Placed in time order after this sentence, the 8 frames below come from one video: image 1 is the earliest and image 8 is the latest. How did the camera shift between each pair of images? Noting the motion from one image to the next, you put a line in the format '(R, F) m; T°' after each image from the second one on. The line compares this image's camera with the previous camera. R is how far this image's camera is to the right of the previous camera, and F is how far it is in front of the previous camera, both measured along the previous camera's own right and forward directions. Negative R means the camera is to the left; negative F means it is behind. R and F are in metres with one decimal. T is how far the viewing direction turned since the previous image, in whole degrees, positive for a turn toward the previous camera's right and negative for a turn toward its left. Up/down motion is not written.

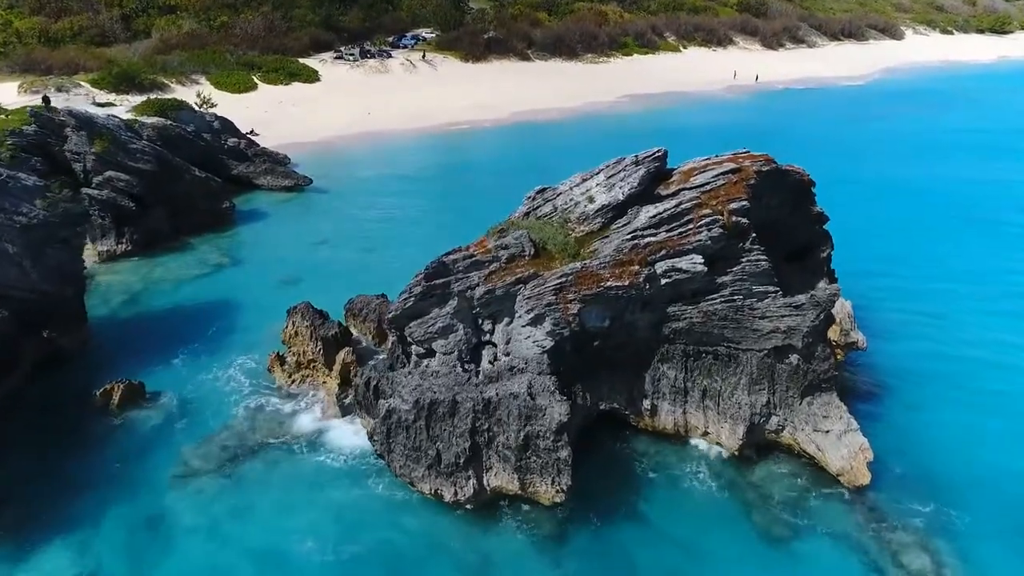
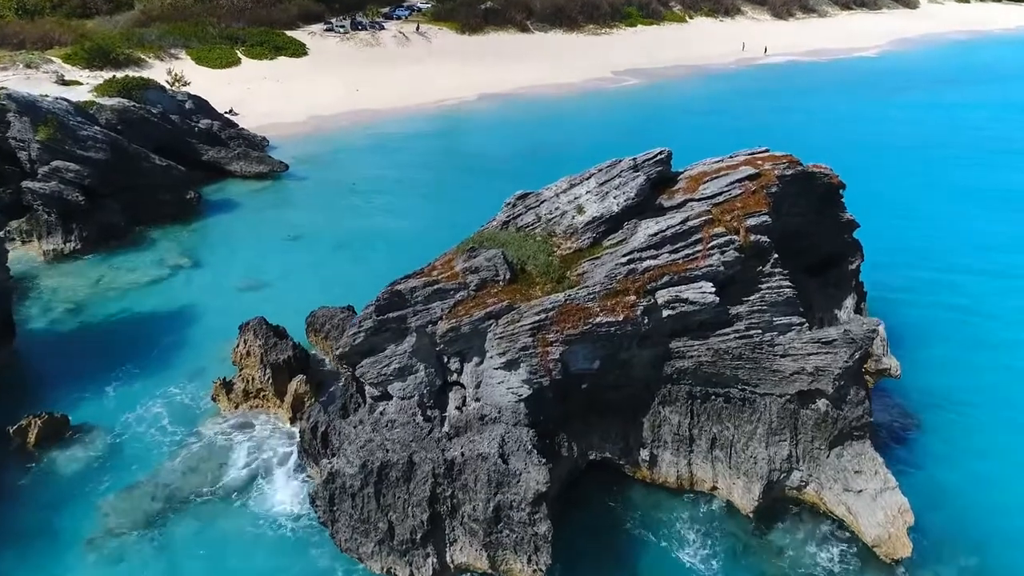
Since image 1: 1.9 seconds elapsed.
(+0.8, +3.6) m; 0°
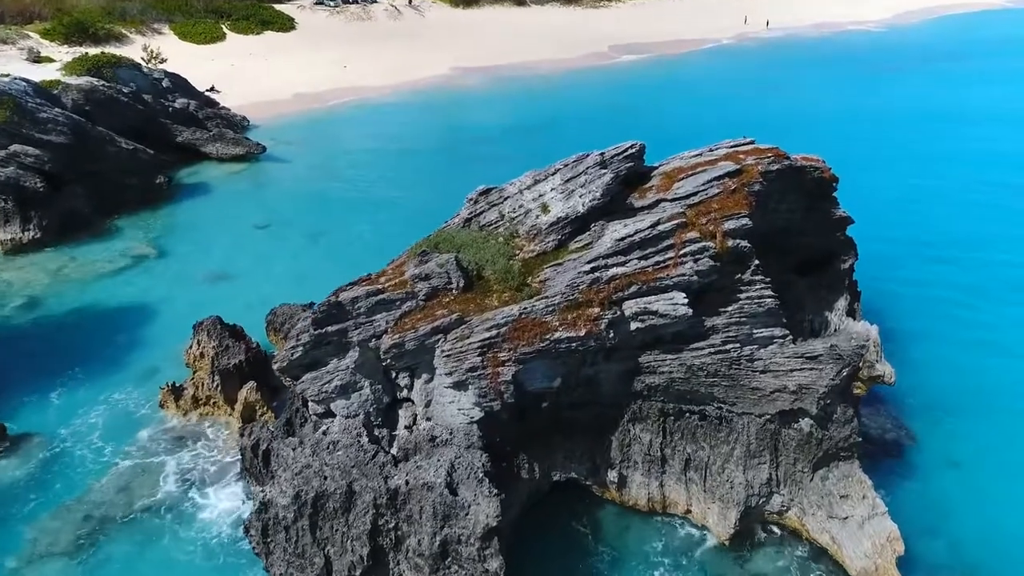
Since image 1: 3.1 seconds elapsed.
(+1.1, +1.6) m; 0°
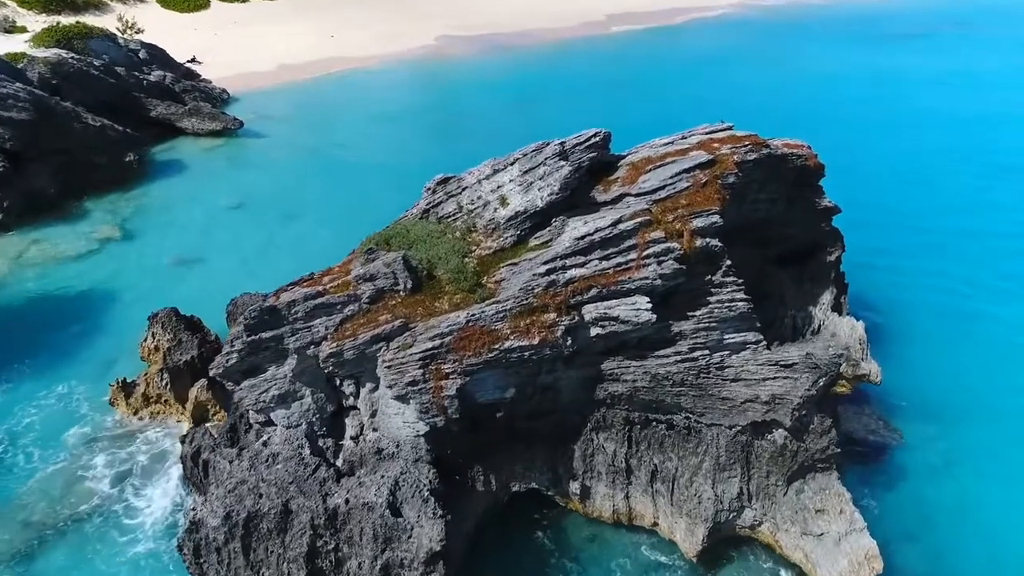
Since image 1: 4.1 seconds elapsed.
(+1.0, +1.2) m; 0°
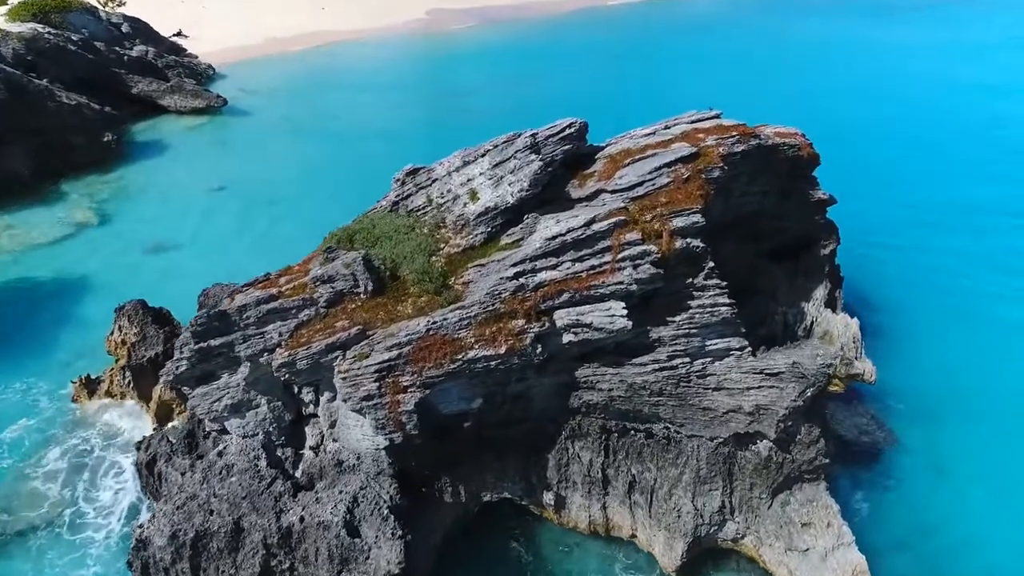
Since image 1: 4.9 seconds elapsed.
(+0.7, +1.0) m; 0°
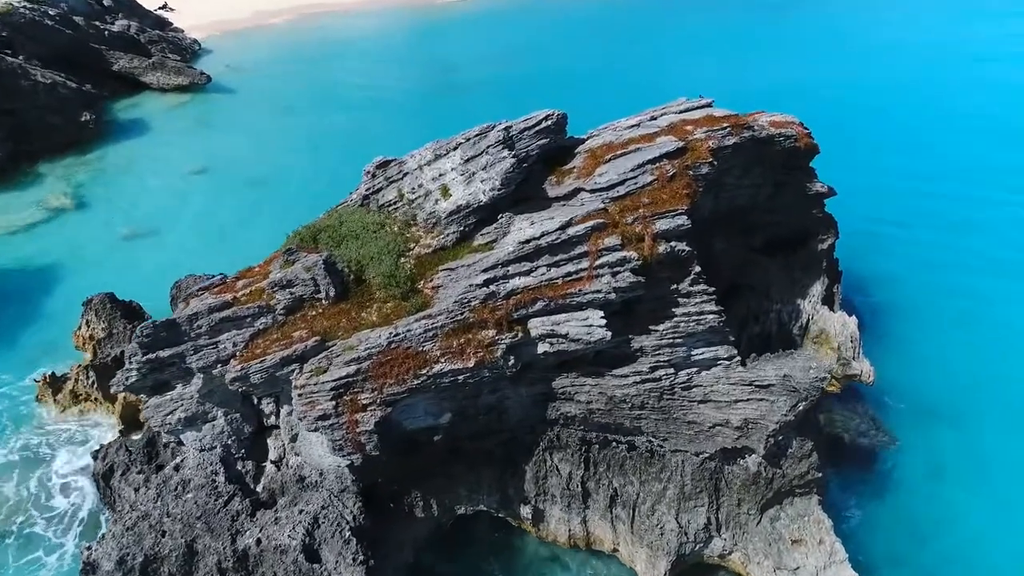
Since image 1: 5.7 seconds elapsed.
(+0.5, +0.9) m; 0°
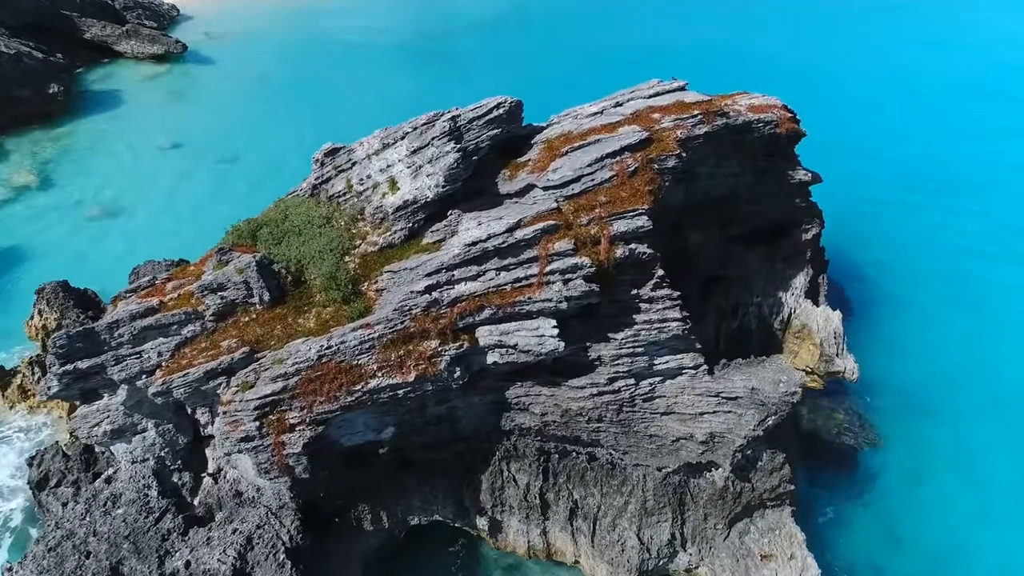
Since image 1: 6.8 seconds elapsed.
(+0.9, +1.0) m; 0°
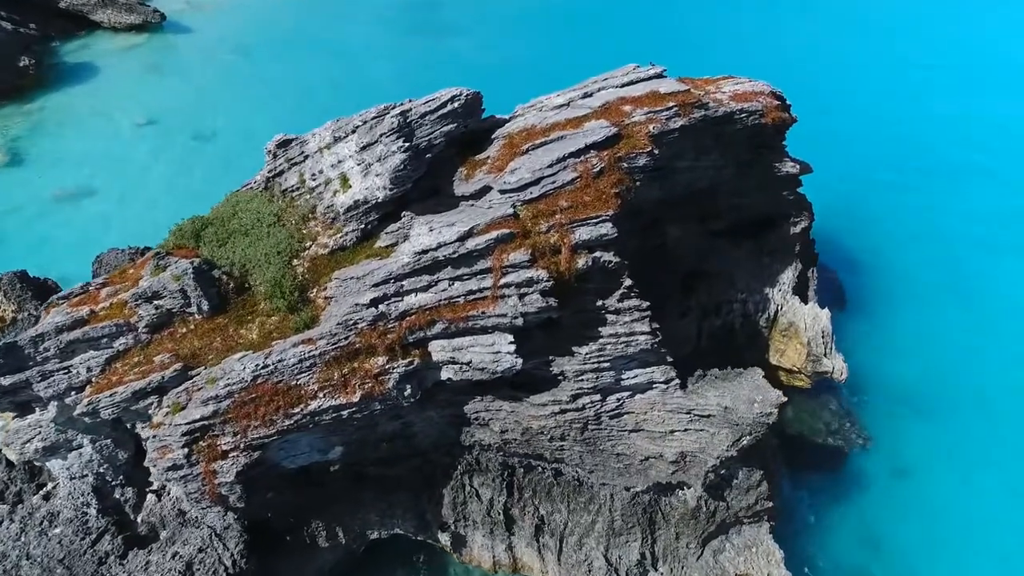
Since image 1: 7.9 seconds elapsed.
(+0.7, +0.9) m; 0°
